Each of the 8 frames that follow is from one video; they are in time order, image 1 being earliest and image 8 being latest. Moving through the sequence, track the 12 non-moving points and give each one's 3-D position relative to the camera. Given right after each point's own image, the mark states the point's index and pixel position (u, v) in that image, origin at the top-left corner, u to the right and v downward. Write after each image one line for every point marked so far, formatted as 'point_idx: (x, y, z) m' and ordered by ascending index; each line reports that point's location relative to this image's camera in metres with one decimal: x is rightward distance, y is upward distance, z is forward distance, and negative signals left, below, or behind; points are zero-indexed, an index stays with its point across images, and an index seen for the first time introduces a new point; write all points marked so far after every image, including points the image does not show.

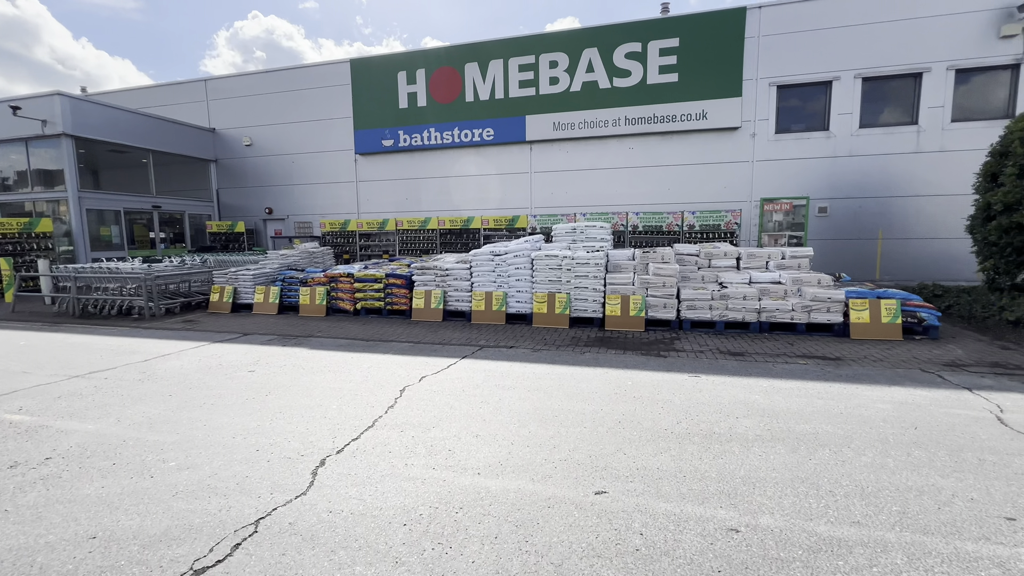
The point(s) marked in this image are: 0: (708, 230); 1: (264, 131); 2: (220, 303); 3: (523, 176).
0: (+5.6, +1.7, +13.0) m
1: (-9.7, +6.1, +17.5) m
2: (-6.6, -0.3, +10.1) m
3: (+0.4, +3.7, +14.9) m
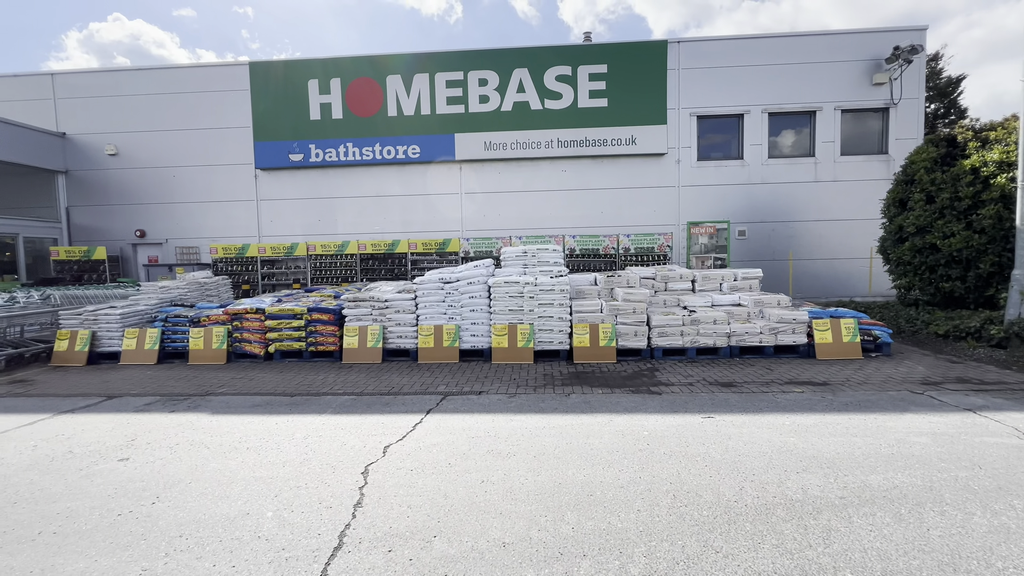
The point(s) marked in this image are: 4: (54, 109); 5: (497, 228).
0: (+3.8, +1.0, +13.0) m
1: (-12.3, +4.9, +14.5) m
2: (-7.5, -1.1, +7.6) m
3: (-1.9, +2.8, +14.0) m
4: (-15.0, +5.9, +14.7) m
5: (-0.5, +1.9, +13.9) m
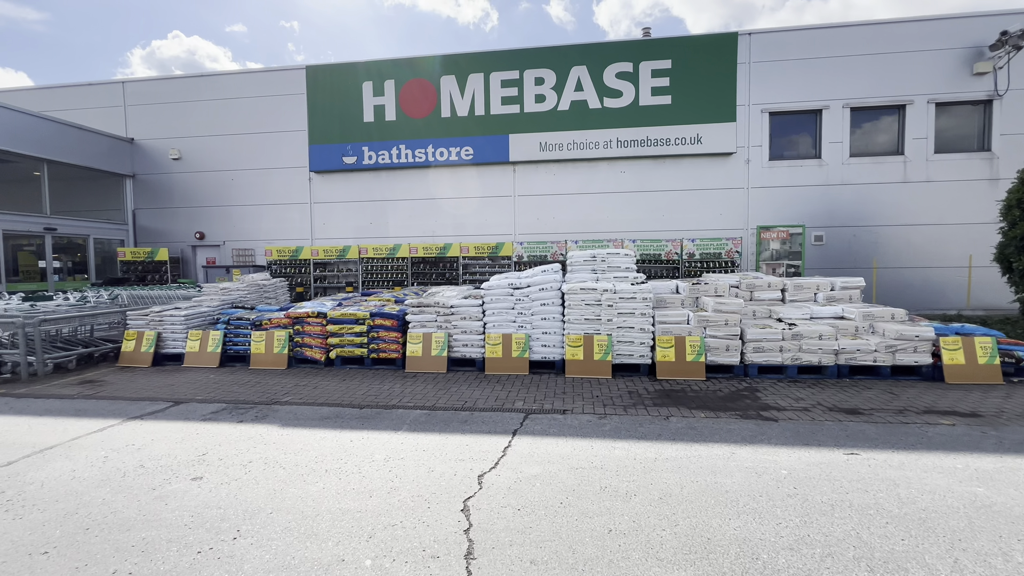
0: (+5.3, +0.8, +12.2) m
1: (-10.5, +4.8, +14.9) m
2: (-6.4, -1.1, +7.6) m
3: (-0.2, +2.7, +13.6) m
4: (-13.2, +5.9, +15.2) m
5: (+1.2, +1.7, +13.4) m
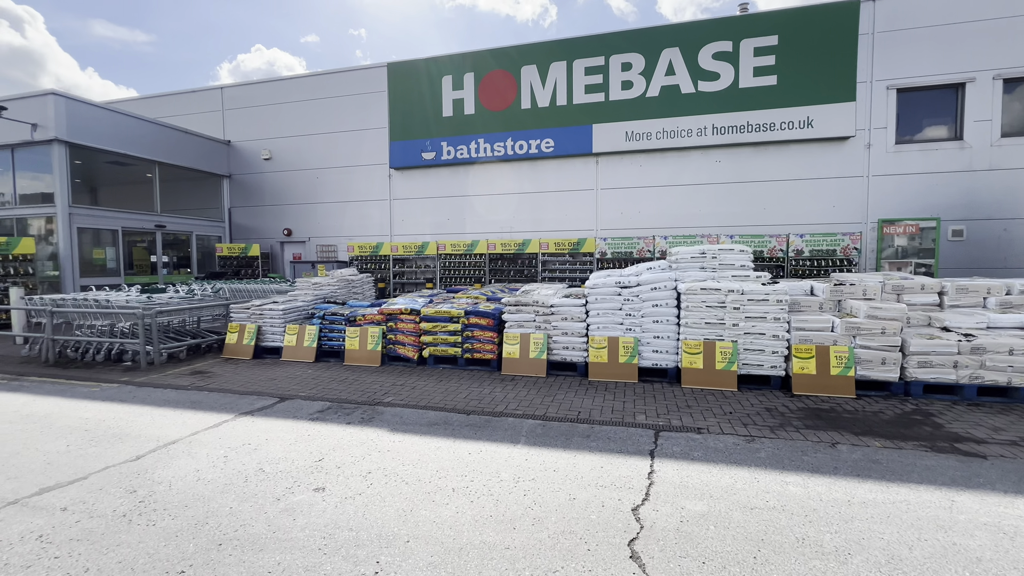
0: (+7.5, +0.8, +10.8) m
1: (-7.8, +5.0, +15.5) m
2: (-4.7, -1.0, +7.8) m
3: (+2.2, +2.7, +12.9) m
4: (-10.5, +6.1, +16.2) m
5: (+3.5, +1.7, +12.6) m
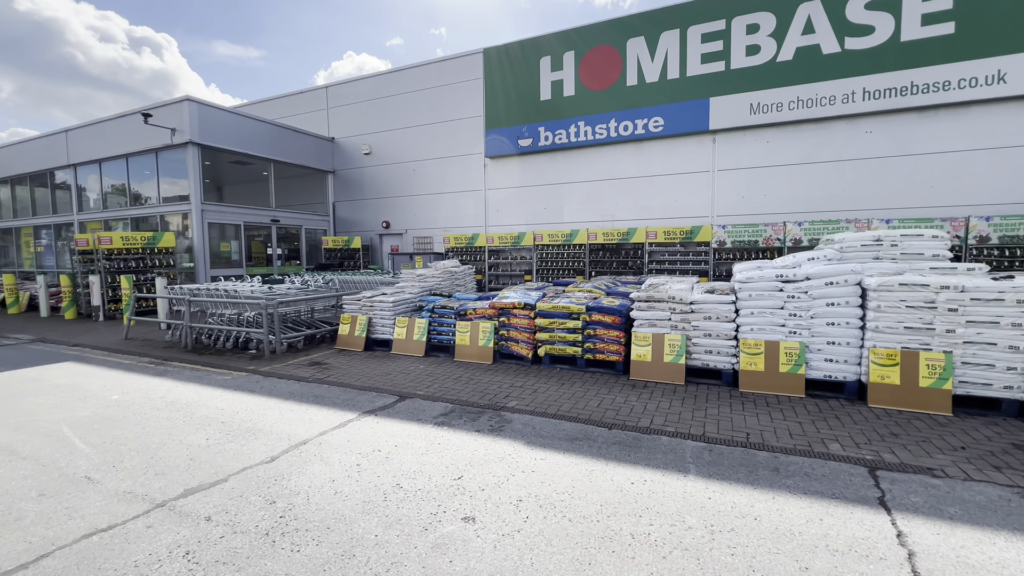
0: (+9.8, +0.9, +8.7) m
1: (-4.5, +5.3, +15.8) m
2: (-2.8, -0.9, +7.8) m
3: (+4.9, +2.9, +11.6) m
4: (-7.0, +6.5, +16.9) m
5: (+6.2, +1.9, +11.1) m
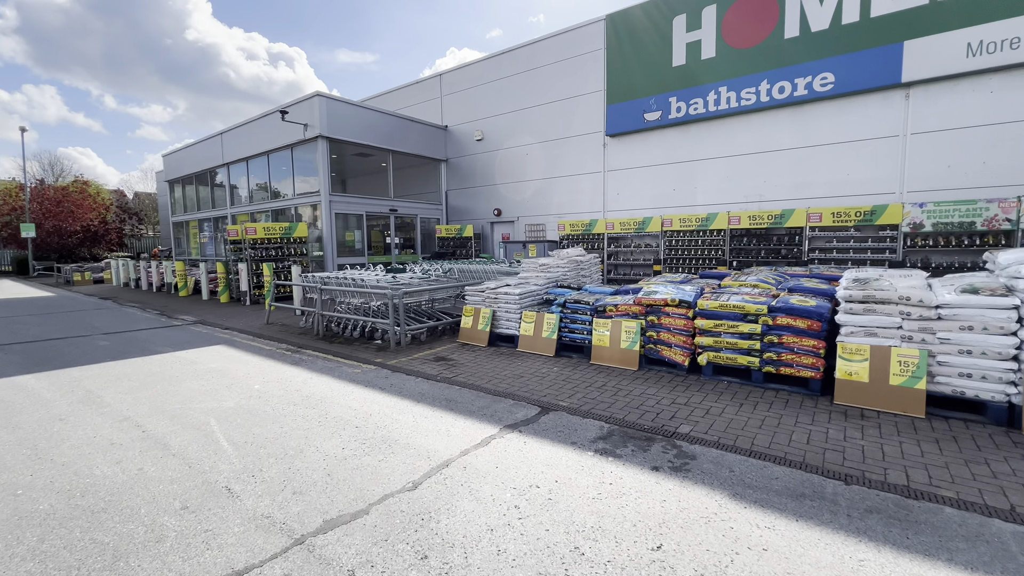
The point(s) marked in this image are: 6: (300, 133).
0: (+11.9, +0.8, +5.5) m
1: (-0.5, +5.7, +15.3) m
2: (-0.6, -0.7, +7.3) m
3: (+7.8, +3.0, +9.3) m
4: (-2.7, +6.9, +16.9) m
5: (+8.9, +2.0, +8.5) m
6: (-6.6, +4.8, +13.9) m
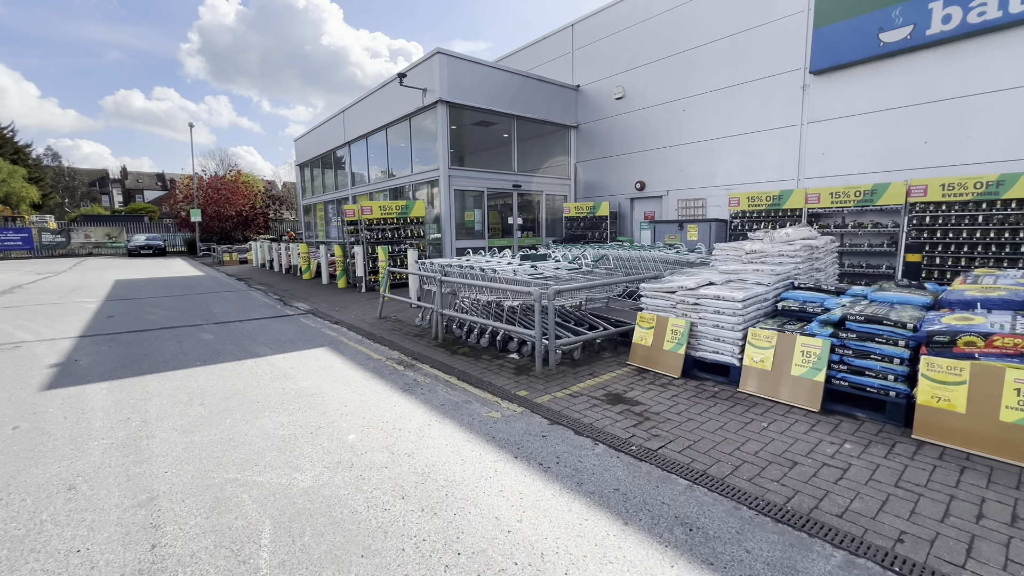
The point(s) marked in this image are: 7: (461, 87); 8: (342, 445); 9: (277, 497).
0: (+13.4, +0.4, +0.1) m
1: (+3.7, +6.0, +12.4) m
2: (+1.6, -0.7, +4.8) m
3: (+10.3, +2.8, +4.7) m
4: (+1.9, +7.3, +14.4) m
5: (+11.2, +1.8, +3.8) m
6: (-2.6, +5.2, +12.4) m
7: (-1.4, +5.3, +11.9) m
8: (-1.3, -1.2, +3.3) m
9: (-1.4, -1.2, +2.7) m
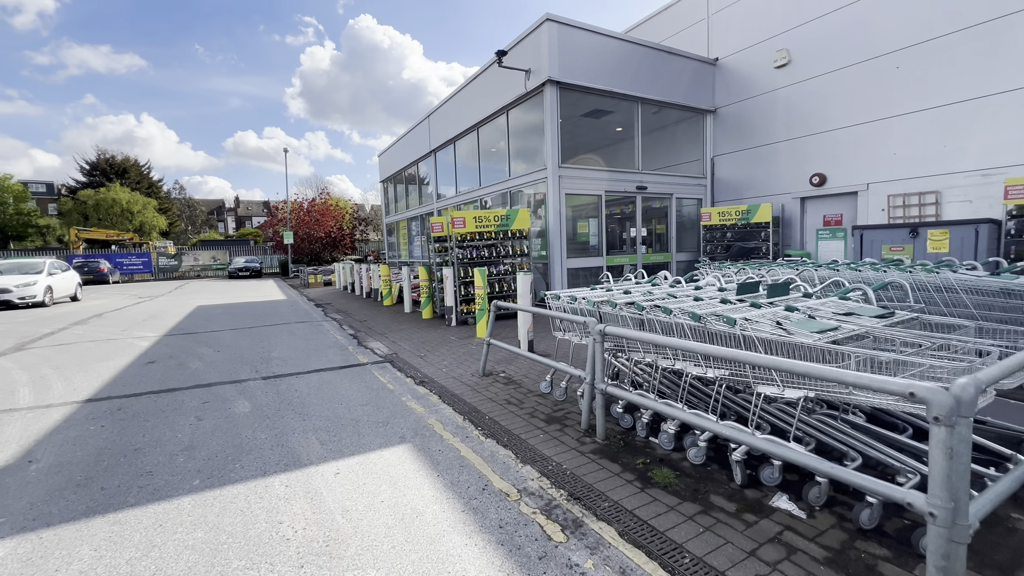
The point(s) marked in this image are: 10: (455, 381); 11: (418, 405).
0: (+13.9, +0.3, -4.9) m
1: (+6.3, +5.3, +9.0) m
2: (+3.0, -1.1, +1.6) m
3: (+11.6, +2.5, +0.2) m
4: (+4.9, +6.5, +11.3) m
5: (+12.3, +1.5, -0.9) m
6: (+0.1, +4.5, +10.0) m
7: (+1.3, +4.7, +9.3) m
8: (0.0, -1.5, +0.6) m
9: (-0.3, -1.6, 0.0) m
10: (-0.7, -1.1, +5.4) m
11: (-1.0, -1.2, +4.6) m
